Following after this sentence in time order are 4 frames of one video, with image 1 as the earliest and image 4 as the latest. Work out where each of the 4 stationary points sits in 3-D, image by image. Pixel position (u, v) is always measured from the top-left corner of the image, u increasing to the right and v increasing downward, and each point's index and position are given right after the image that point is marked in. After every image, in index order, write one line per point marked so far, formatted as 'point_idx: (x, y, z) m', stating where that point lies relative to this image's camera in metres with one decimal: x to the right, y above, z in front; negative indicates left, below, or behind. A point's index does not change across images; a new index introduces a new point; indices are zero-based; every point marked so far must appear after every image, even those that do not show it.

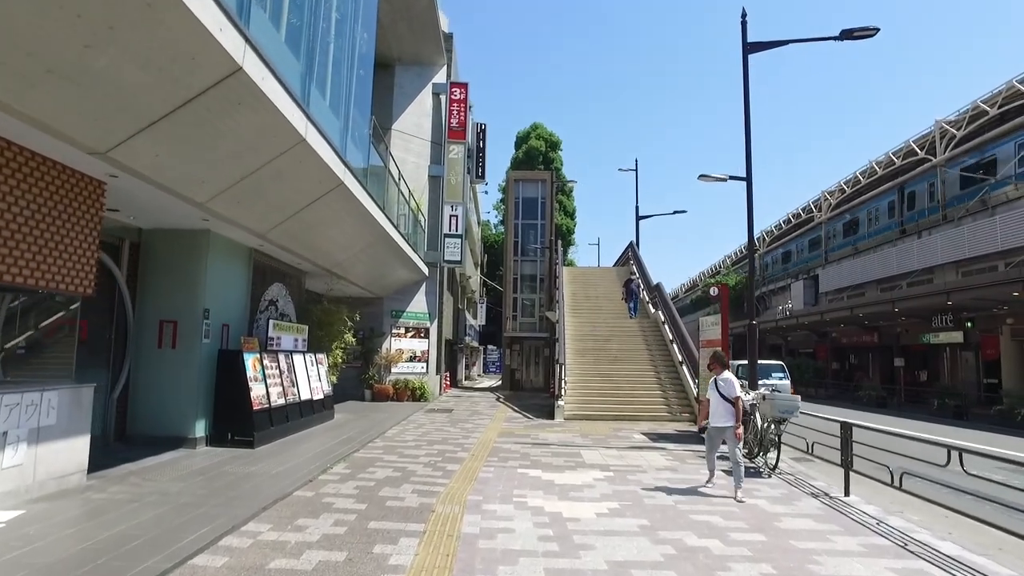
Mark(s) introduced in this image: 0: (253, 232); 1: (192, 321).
0: (-3.6, +0.8, +9.3) m
1: (-4.2, -0.4, +8.8) m
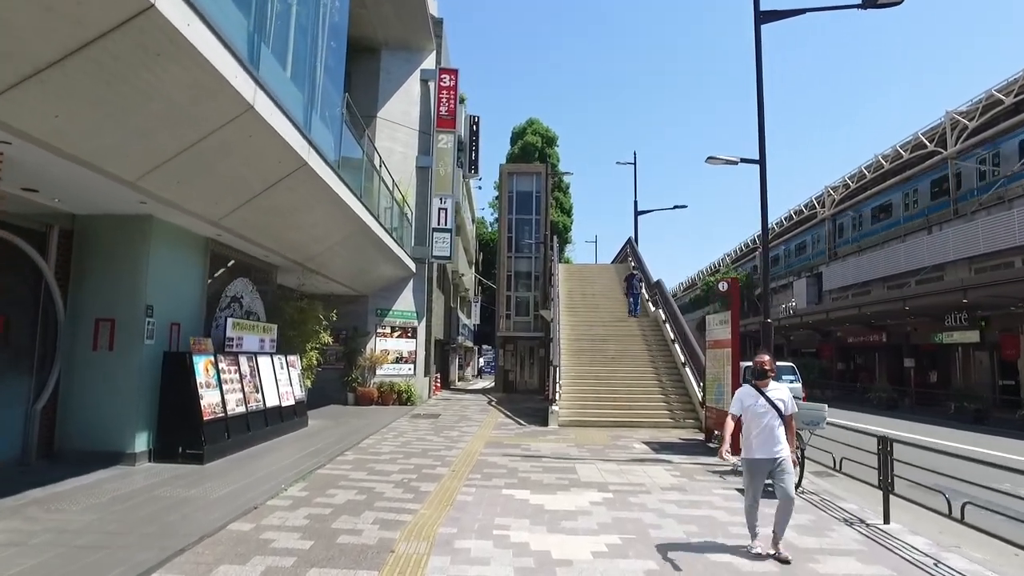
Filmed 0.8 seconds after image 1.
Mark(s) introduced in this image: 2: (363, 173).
0: (-3.8, +0.8, +8.2) m
1: (-4.4, -0.3, +7.7) m
2: (-3.4, +2.6, +15.3) m
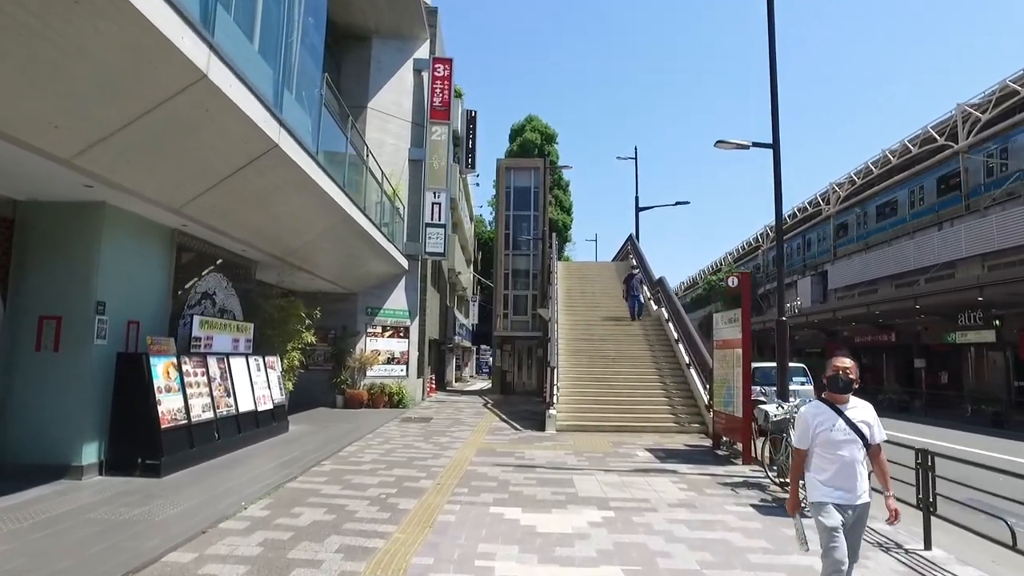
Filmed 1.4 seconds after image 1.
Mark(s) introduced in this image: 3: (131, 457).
0: (-3.9, +0.9, +7.4) m
1: (-4.5, -0.3, +6.9) m
2: (-3.5, +2.7, +14.6) m
3: (-4.1, -1.8, +7.1) m
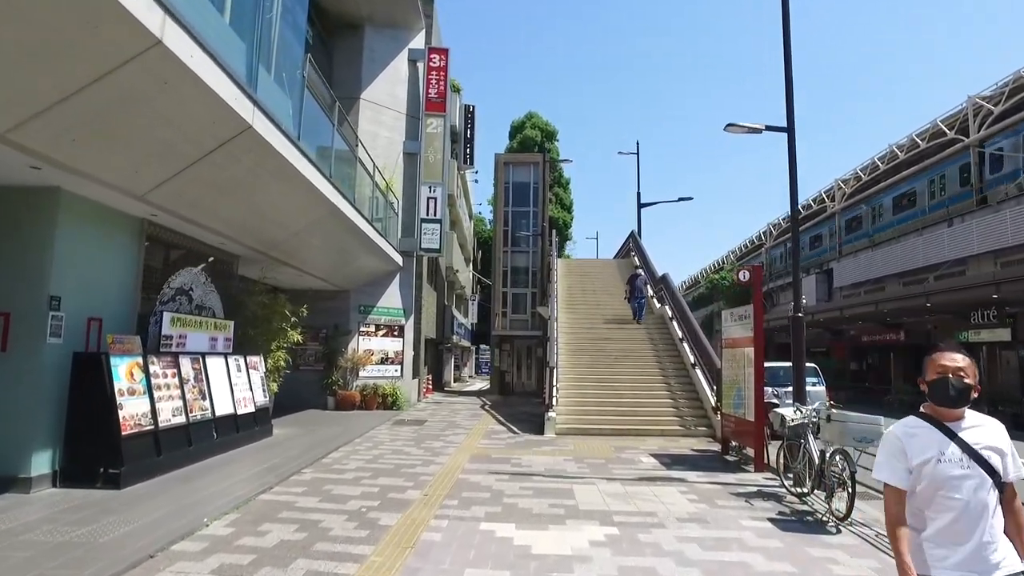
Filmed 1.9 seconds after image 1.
0: (-3.9, +1.0, +6.8) m
1: (-4.5, -0.2, +6.3) m
2: (-3.5, +2.7, +13.9) m
3: (-4.1, -1.7, +6.5) m
